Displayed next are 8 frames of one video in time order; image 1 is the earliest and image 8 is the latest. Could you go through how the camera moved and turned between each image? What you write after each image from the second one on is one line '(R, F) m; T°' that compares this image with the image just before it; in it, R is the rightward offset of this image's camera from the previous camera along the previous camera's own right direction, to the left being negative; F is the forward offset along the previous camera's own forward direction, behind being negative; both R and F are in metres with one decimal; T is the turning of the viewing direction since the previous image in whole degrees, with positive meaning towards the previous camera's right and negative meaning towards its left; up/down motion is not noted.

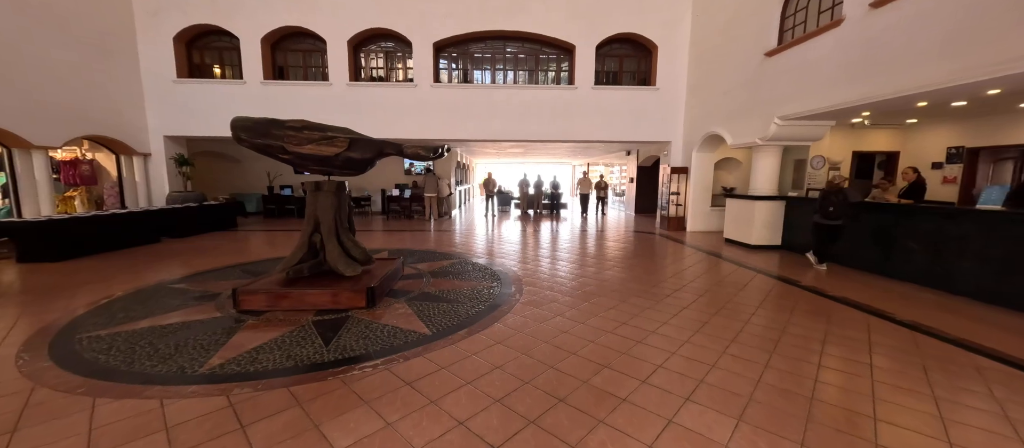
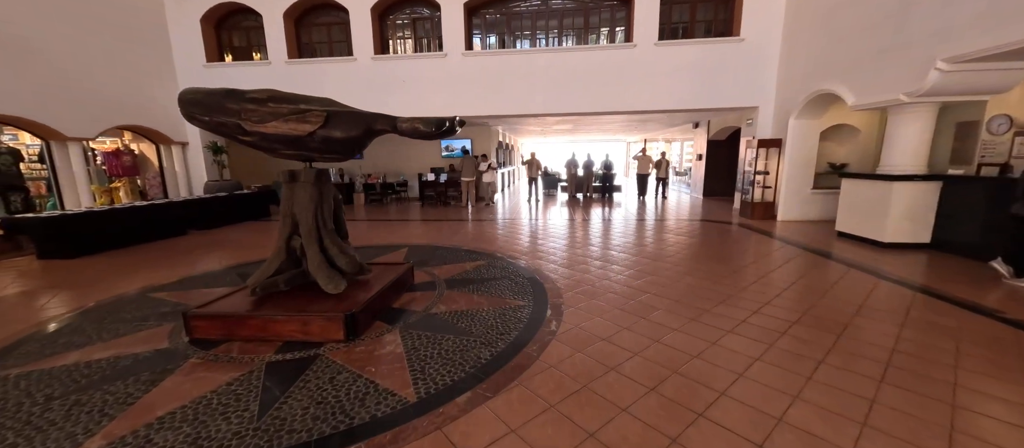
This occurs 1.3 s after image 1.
(+0.1, +1.1) m; -8°
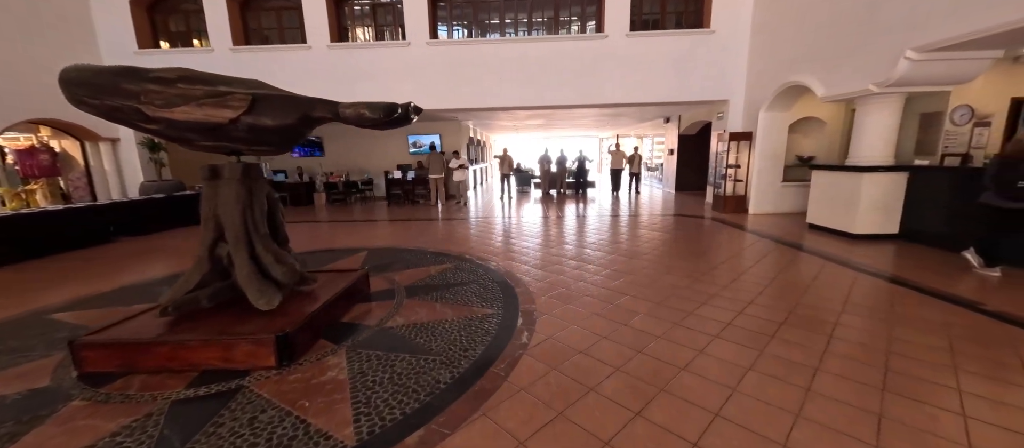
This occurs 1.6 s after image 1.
(+0.1, +0.3) m; +4°
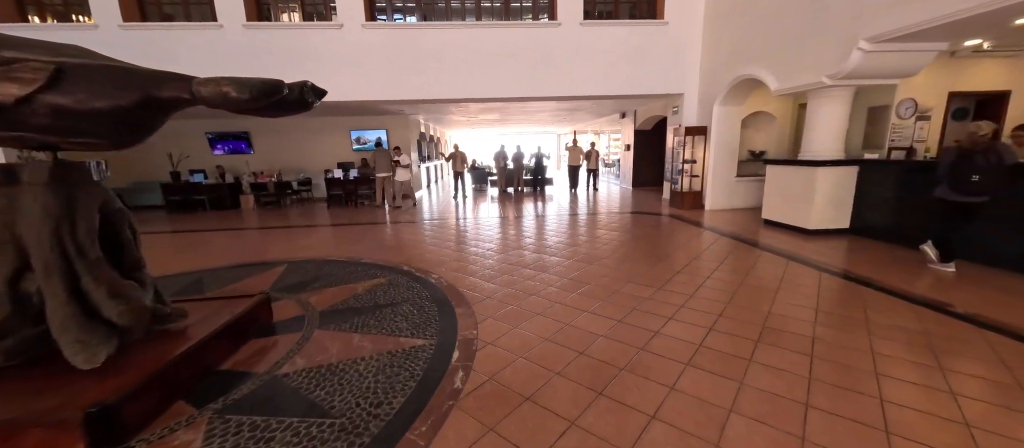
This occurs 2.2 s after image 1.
(+0.2, +0.5) m; +6°
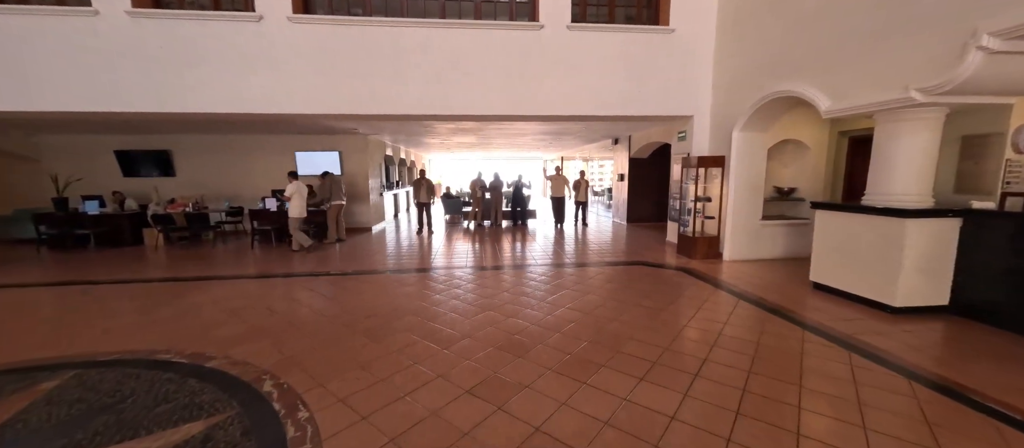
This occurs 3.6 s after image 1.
(+0.3, +1.4) m; +2°
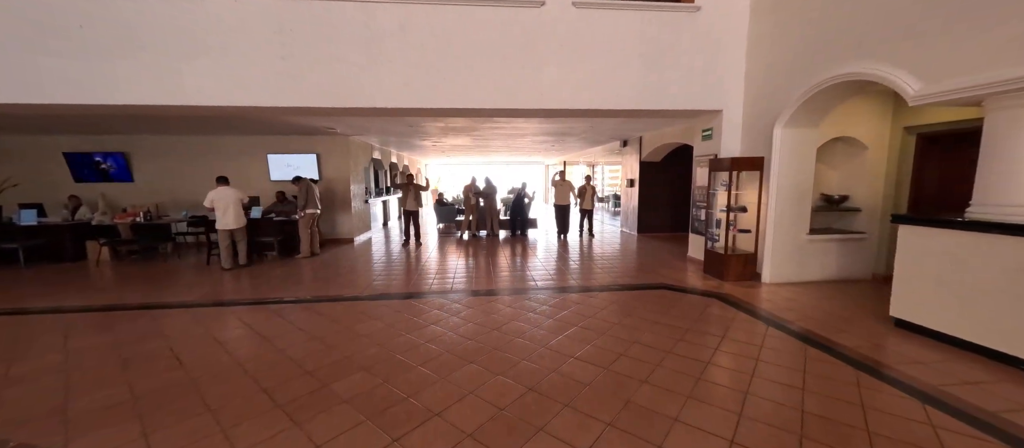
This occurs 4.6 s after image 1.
(+0.1, +0.8) m; 0°
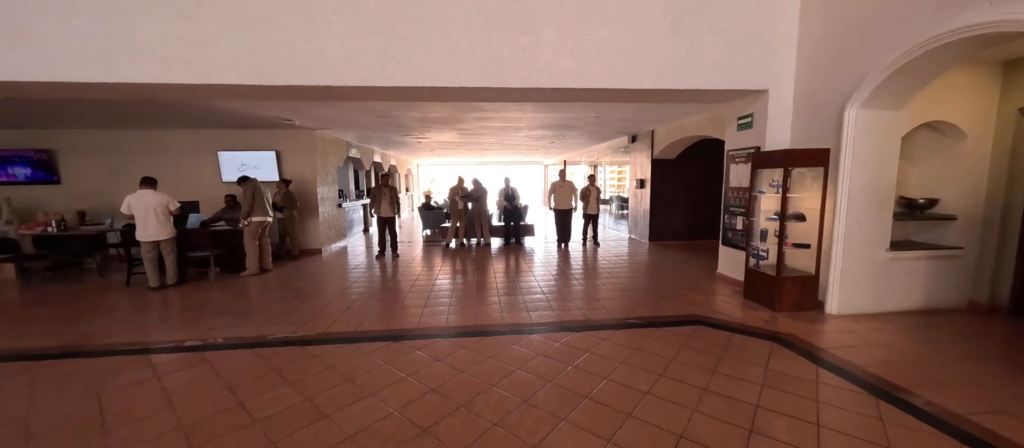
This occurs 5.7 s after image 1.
(+0.1, +1.0) m; 0°
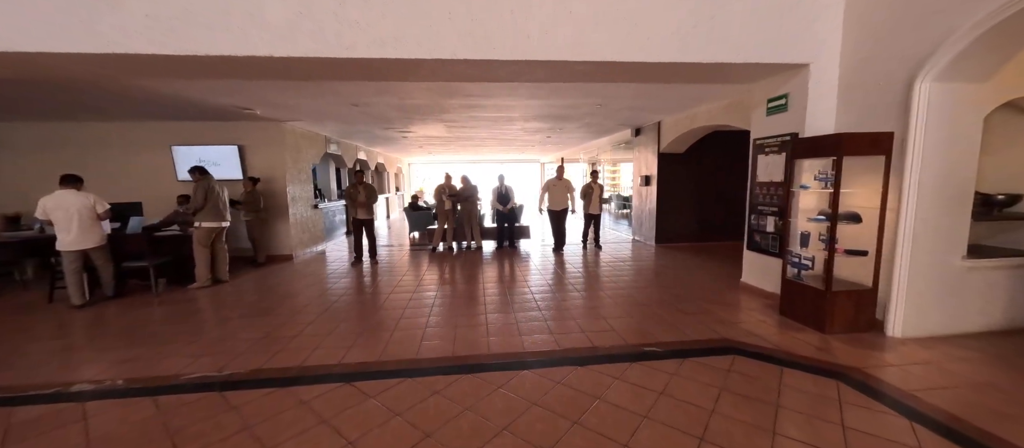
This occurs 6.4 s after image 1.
(+0.1, +0.6) m; 0°
